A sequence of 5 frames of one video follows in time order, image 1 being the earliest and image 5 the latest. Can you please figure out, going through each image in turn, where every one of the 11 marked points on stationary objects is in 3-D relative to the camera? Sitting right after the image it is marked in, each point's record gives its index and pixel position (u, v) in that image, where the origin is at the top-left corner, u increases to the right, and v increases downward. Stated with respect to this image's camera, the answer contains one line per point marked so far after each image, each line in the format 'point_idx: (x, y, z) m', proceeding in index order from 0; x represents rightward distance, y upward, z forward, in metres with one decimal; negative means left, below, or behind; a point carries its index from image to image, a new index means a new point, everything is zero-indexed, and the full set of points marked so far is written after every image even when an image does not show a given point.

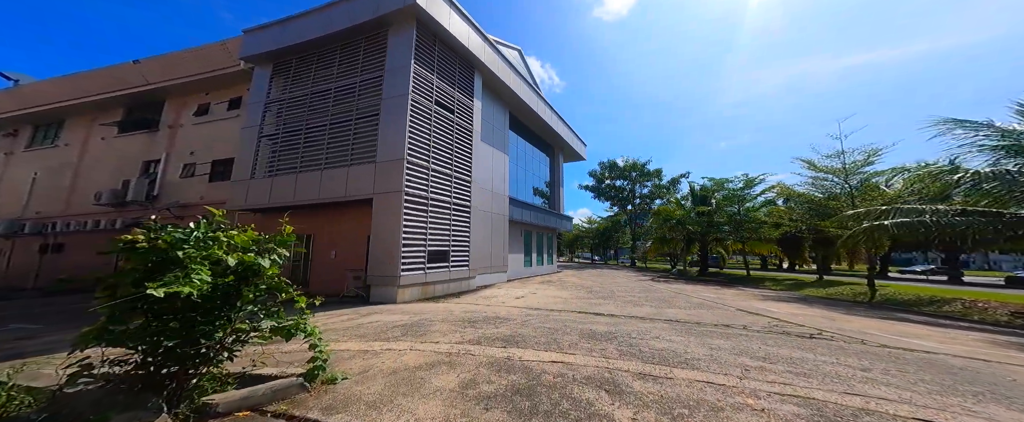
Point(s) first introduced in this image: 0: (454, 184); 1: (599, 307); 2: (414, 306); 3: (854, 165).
0: (-2.1, +1.0, +11.4) m
1: (+2.2, -2.6, +8.1) m
2: (-2.3, -2.3, +7.4) m
3: (+13.7, +1.8, +12.4) m
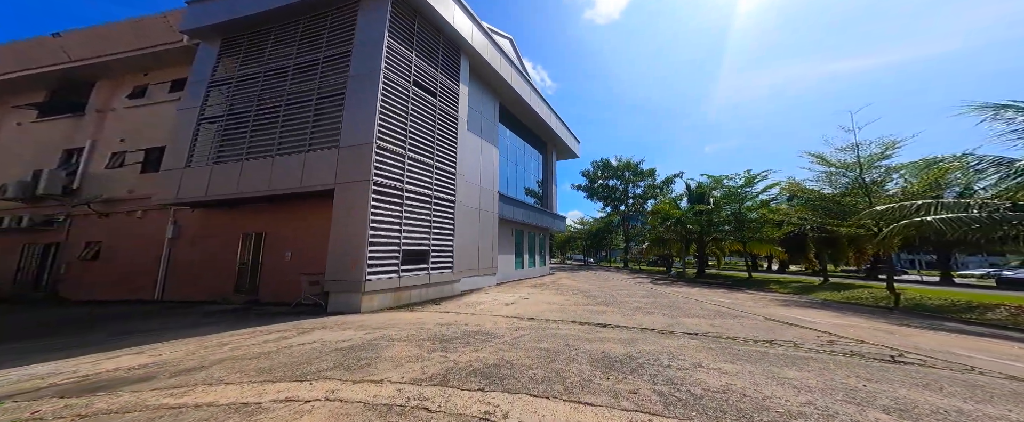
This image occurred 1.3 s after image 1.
0: (-2.5, +1.1, +10.0) m
1: (+2.0, -2.4, +6.8) m
2: (-2.6, -2.0, +6.0) m
3: (+13.3, +1.9, +11.5) m
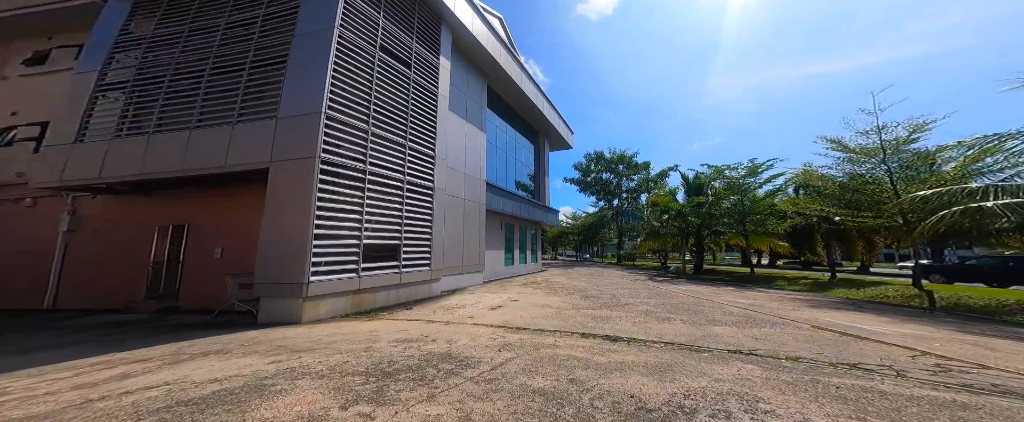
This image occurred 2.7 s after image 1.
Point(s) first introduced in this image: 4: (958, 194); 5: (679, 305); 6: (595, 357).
0: (-2.9, +1.5, +8.5) m
1: (+1.7, -2.0, +5.5) m
2: (-2.8, -1.7, +4.5) m
3: (+12.9, +2.3, +10.5) m
4: (+12.1, +0.5, +8.3) m
5: (+3.9, -2.2, +7.4) m
6: (+1.0, -1.7, +3.6) m
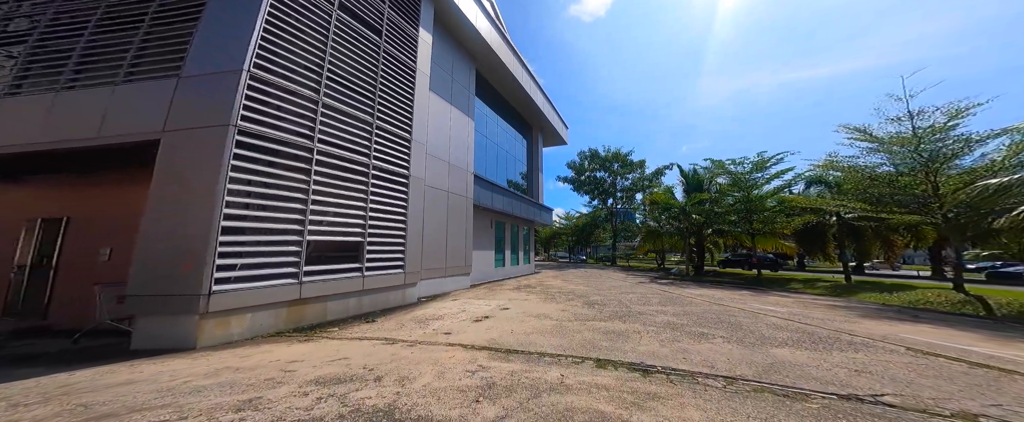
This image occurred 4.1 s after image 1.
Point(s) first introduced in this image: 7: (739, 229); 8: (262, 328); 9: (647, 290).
0: (-3.1, +1.7, +7.0) m
1: (+1.5, -1.8, +4.1) m
2: (-3.0, -1.5, +3.0) m
3: (+12.6, +2.5, +9.4) m
4: (+11.9, +0.7, +7.2) m
5: (+3.7, -2.0, +6.0) m
6: (+0.9, -1.4, +2.2) m
7: (+12.2, -0.9, +16.5) m
8: (-3.6, -1.7, +4.5) m
9: (+4.4, -2.6, +10.1) m
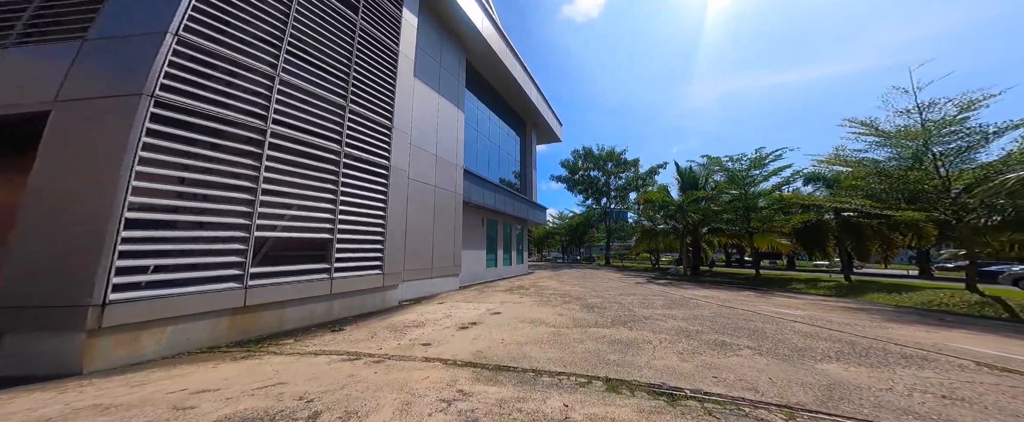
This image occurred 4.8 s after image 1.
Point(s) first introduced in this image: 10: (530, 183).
0: (-3.3, +1.9, +6.2) m
1: (+1.4, -1.6, +3.4) m
2: (-3.1, -1.3, +2.1) m
3: (+12.4, +2.6, +9.0) m
4: (+11.7, +0.8, +6.8) m
5: (+3.6, -1.8, +5.4) m
6: (+0.8, -1.2, +1.5) m
7: (+11.7, -0.9, +16.1) m
8: (-3.7, -1.5, +3.7) m
9: (+4.1, -2.4, +9.5) m
10: (+1.0, +1.9, +19.8) m
